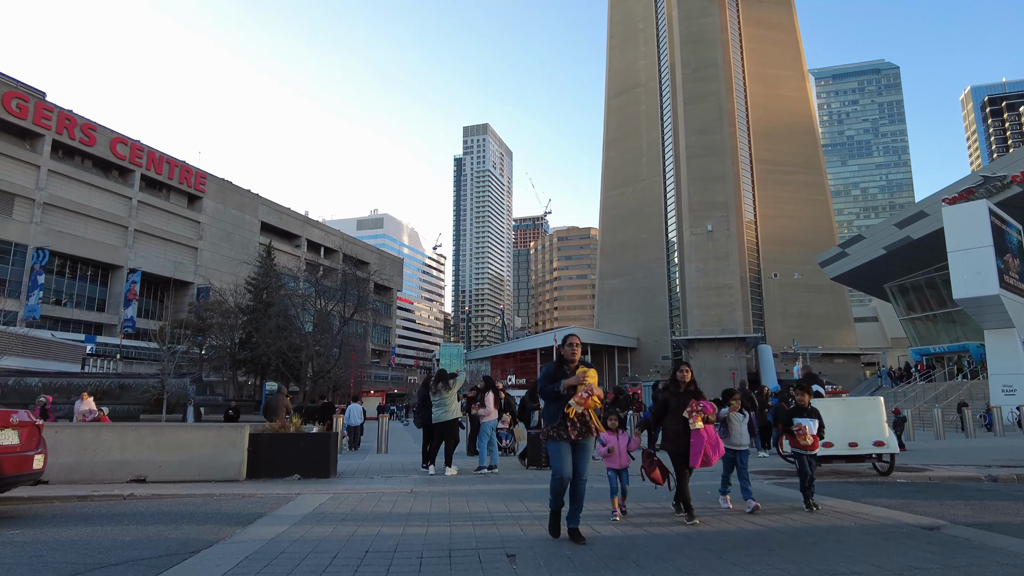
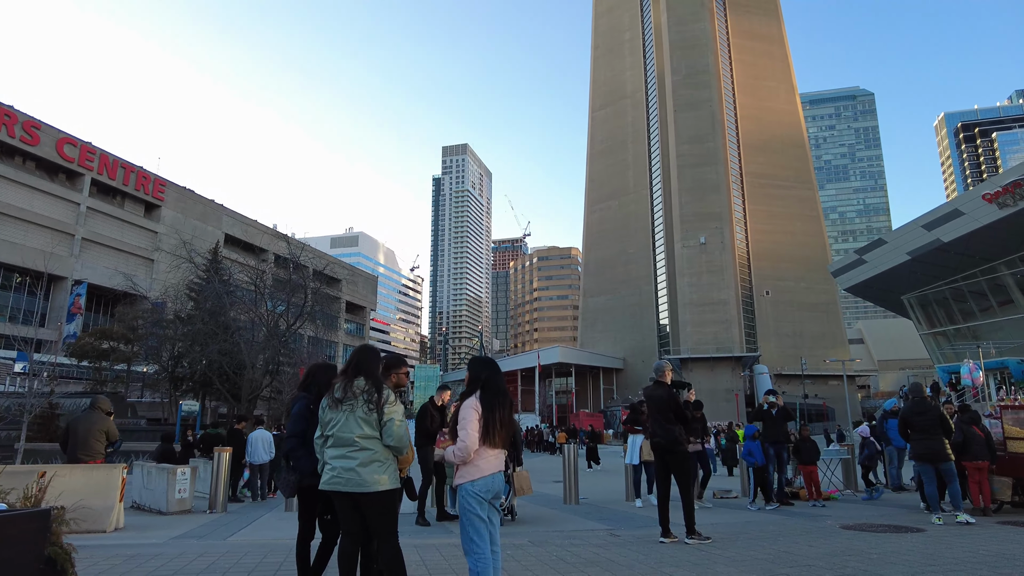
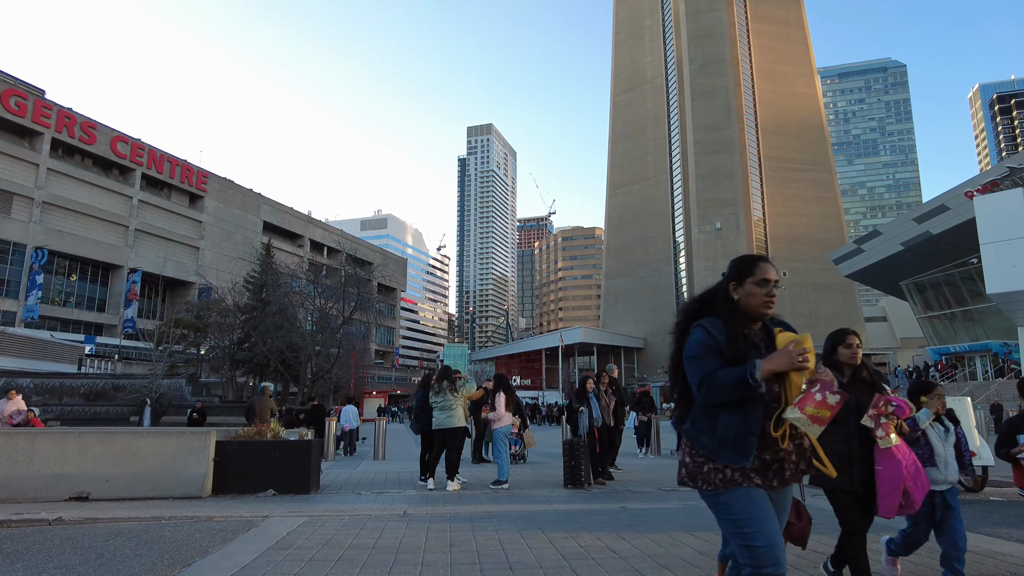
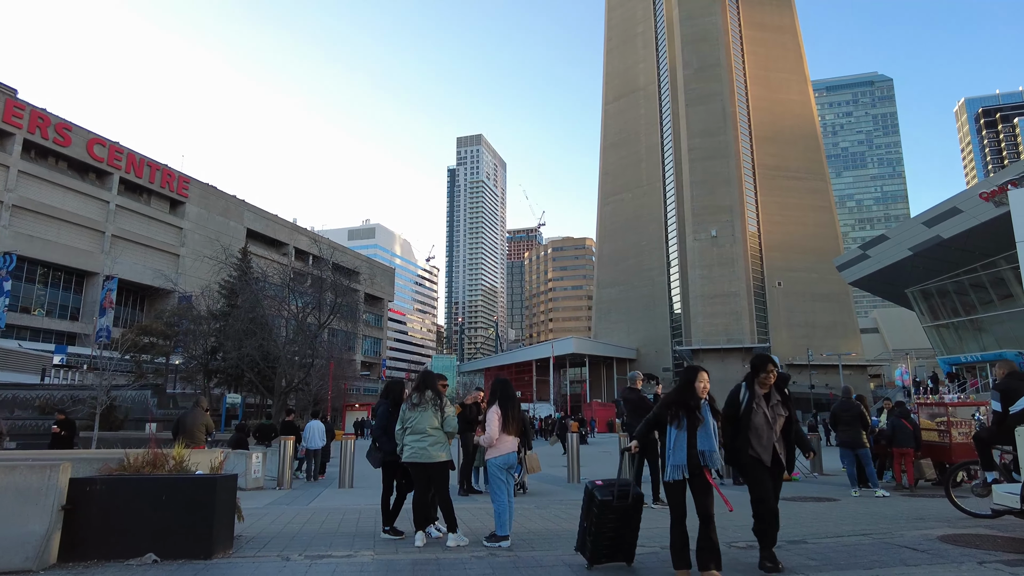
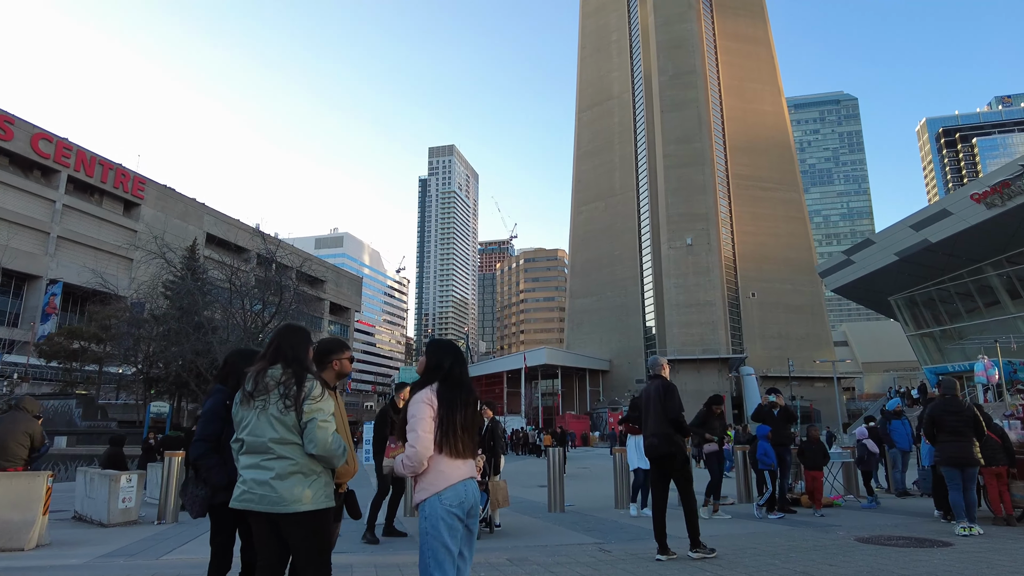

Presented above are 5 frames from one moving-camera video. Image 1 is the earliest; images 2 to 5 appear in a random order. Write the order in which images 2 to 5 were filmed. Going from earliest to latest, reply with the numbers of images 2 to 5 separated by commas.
3, 4, 2, 5
